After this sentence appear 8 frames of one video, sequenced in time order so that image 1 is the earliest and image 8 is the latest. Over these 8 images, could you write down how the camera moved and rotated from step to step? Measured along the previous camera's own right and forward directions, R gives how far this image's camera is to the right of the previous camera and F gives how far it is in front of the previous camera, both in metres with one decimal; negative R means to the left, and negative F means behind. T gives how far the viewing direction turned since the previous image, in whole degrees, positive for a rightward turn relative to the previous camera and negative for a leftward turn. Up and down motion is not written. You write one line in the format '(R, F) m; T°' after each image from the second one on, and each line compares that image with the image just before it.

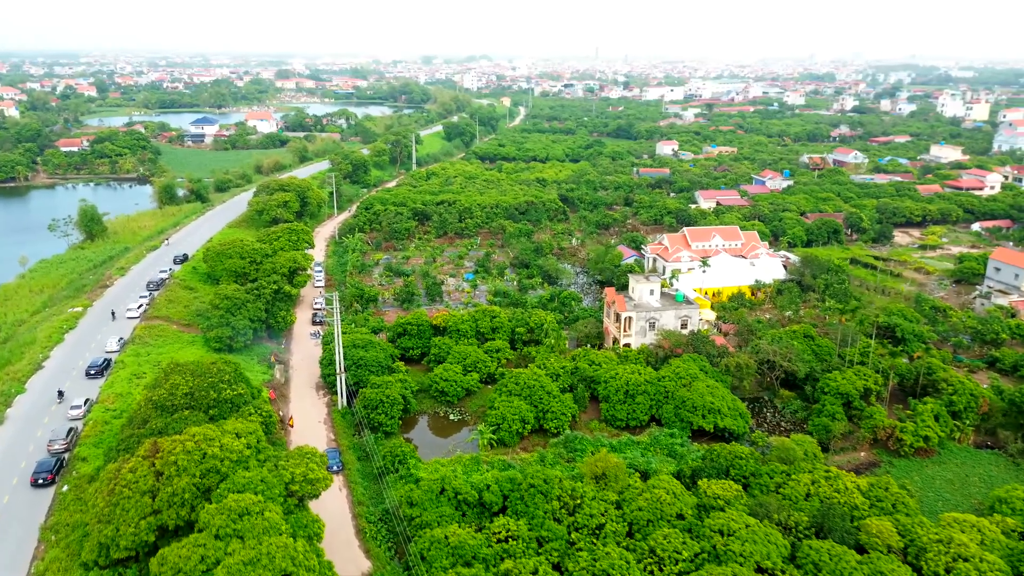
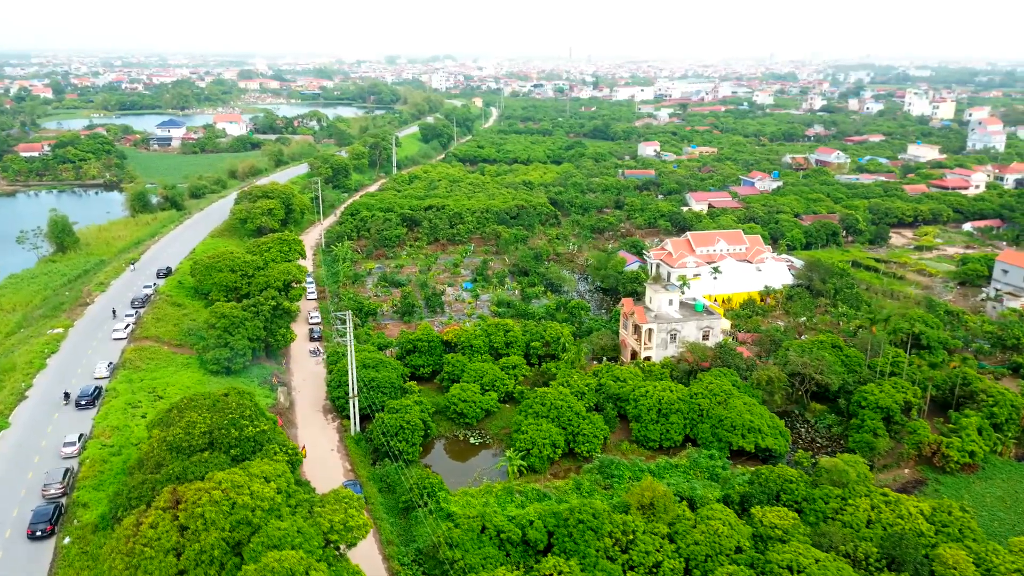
(-1.6, +1.3) m; +2°
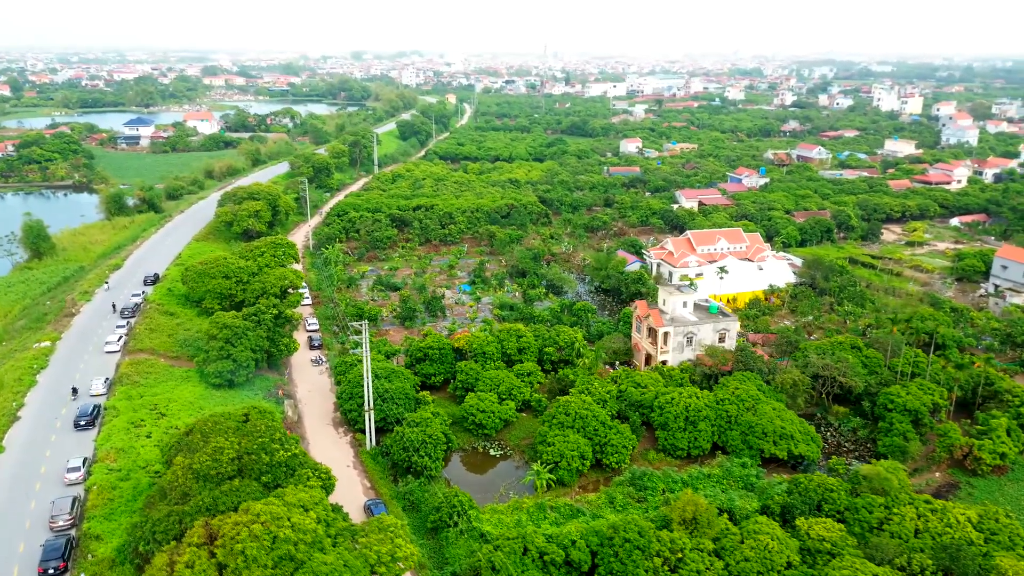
(-1.4, +0.8) m; +2°
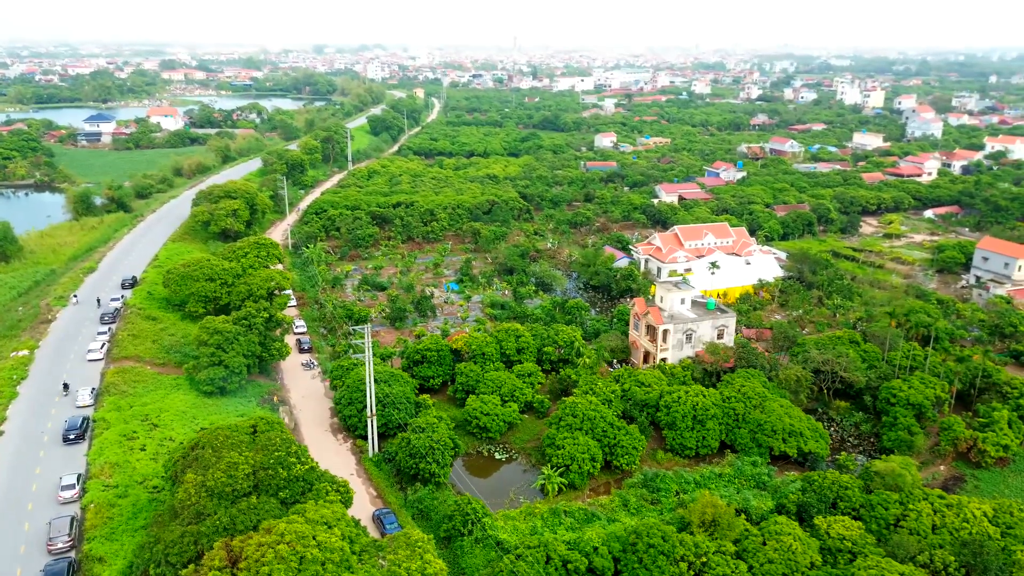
(-1.0, +0.5) m; +2°
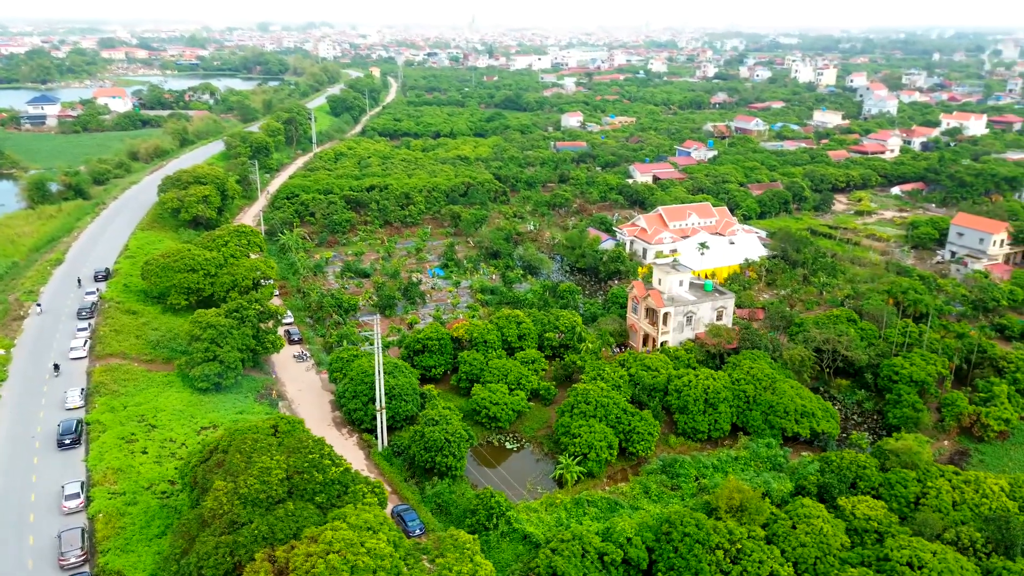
(-1.5, +0.5) m; +3°
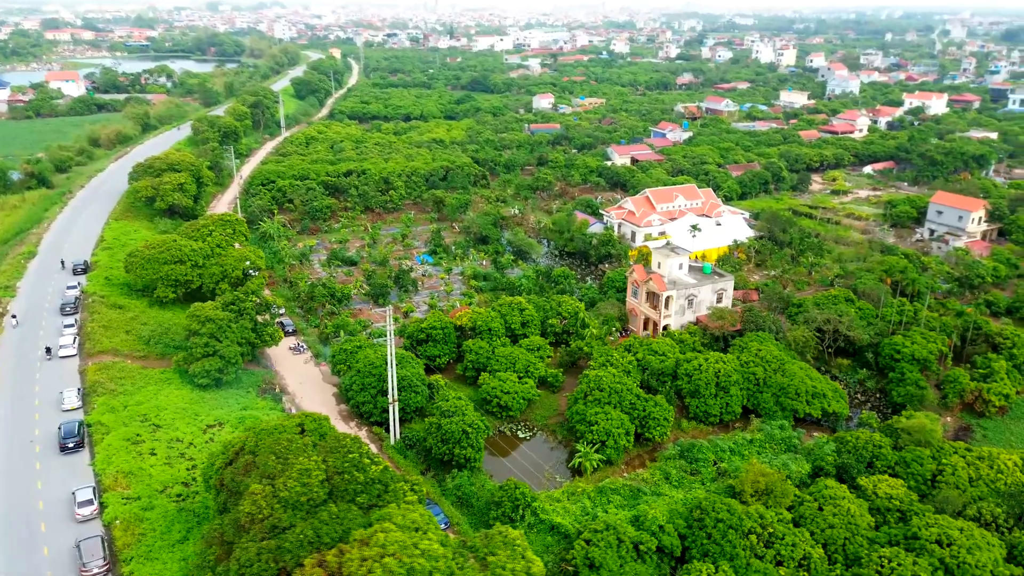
(-1.3, +0.3) m; +3°
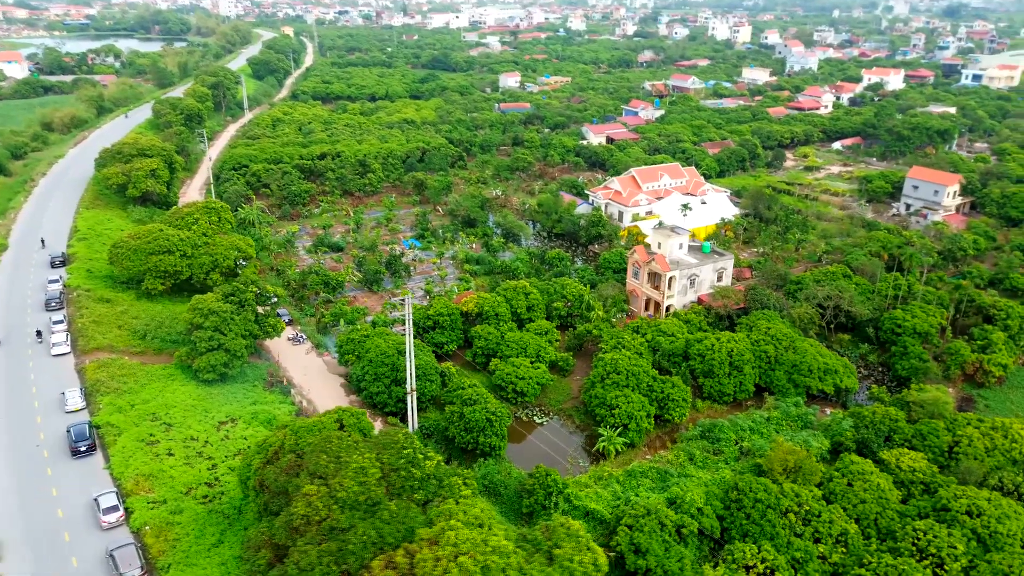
(-1.6, +0.3) m; +3°
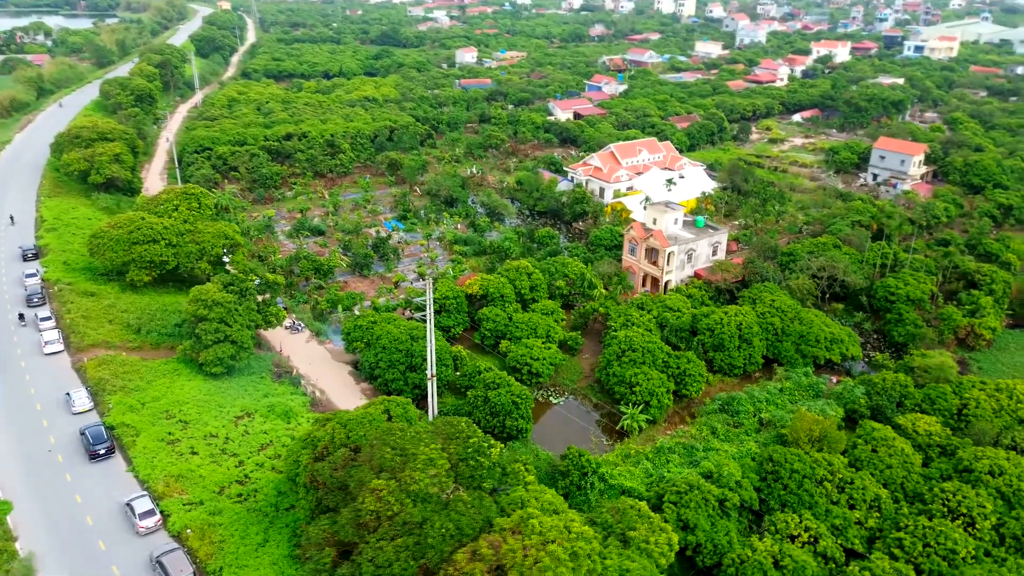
(-1.8, +0.2) m; +4°
